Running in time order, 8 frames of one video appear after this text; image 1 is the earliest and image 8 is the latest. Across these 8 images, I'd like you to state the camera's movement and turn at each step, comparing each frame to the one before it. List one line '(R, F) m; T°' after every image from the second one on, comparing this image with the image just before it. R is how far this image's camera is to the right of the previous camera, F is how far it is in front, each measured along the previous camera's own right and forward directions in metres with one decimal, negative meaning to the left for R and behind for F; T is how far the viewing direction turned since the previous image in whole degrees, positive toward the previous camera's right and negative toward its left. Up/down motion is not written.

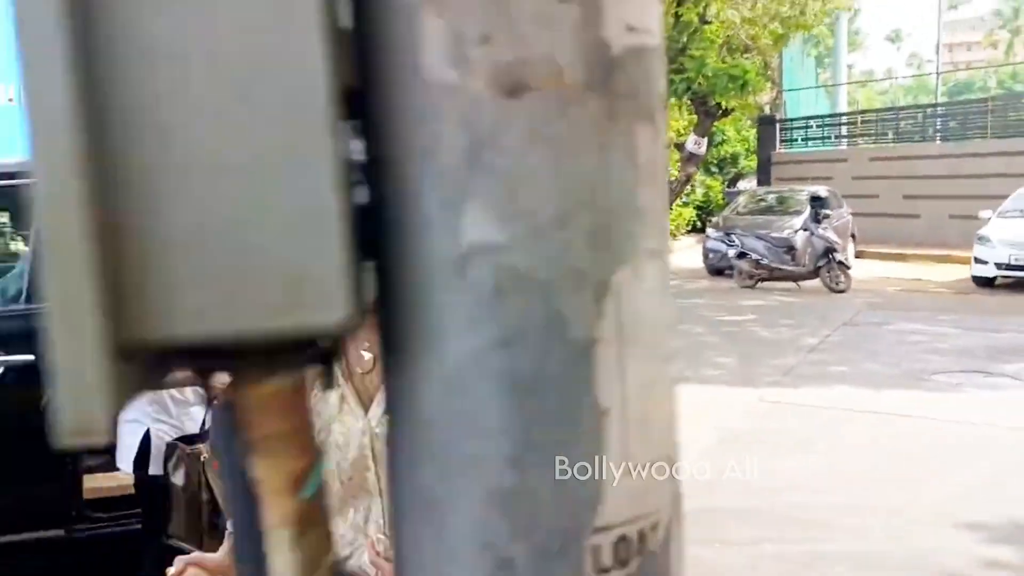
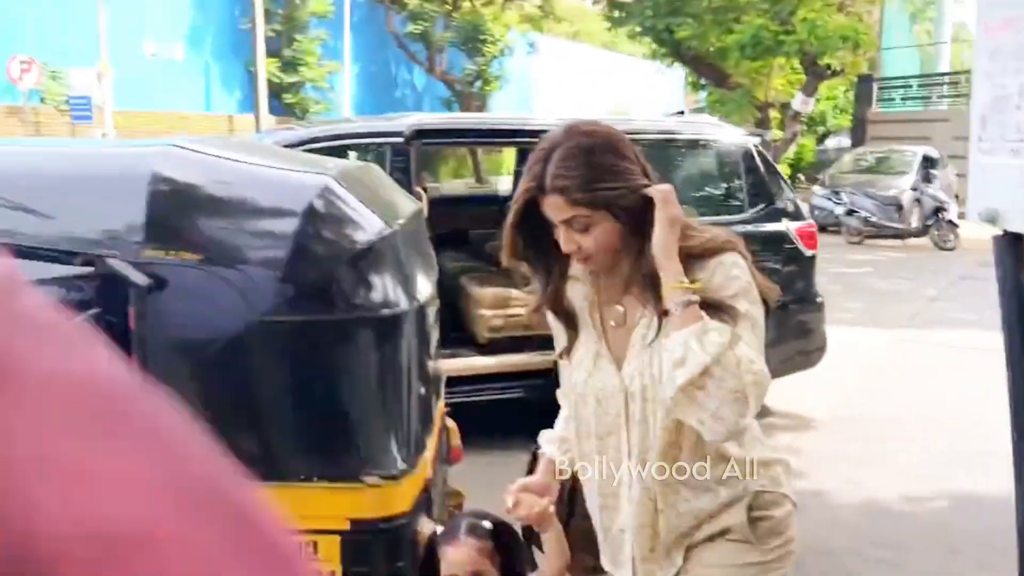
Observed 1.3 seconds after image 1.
(-1.0, -1.2) m; -4°
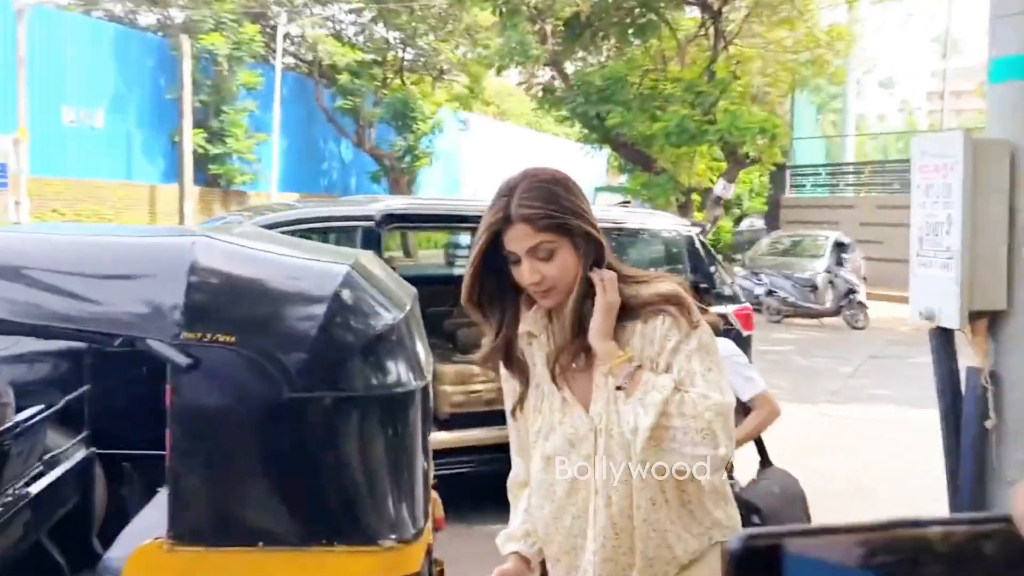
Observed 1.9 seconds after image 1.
(-0.3, -0.3) m; +5°
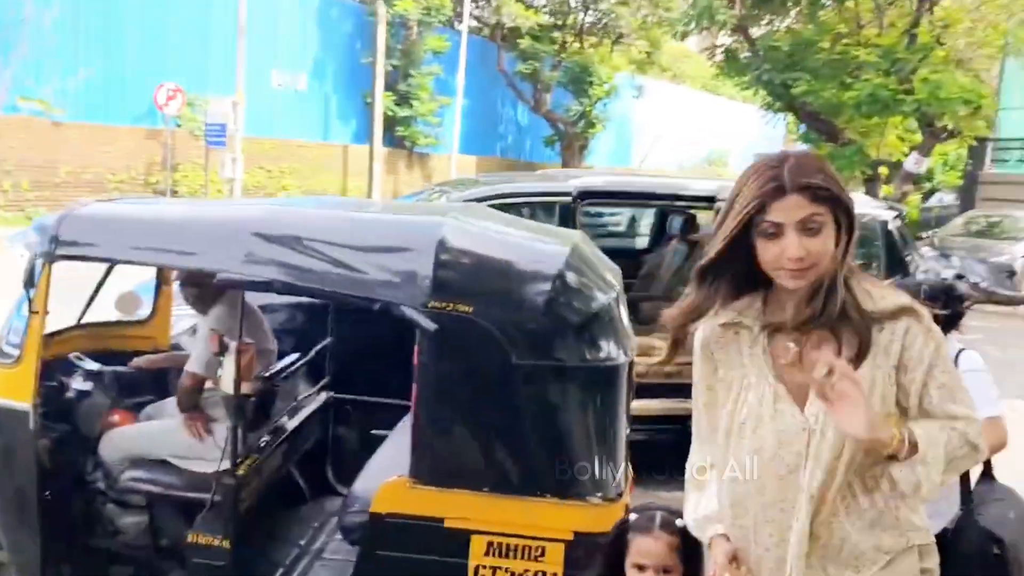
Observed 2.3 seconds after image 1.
(-0.1, -0.3) m; -10°
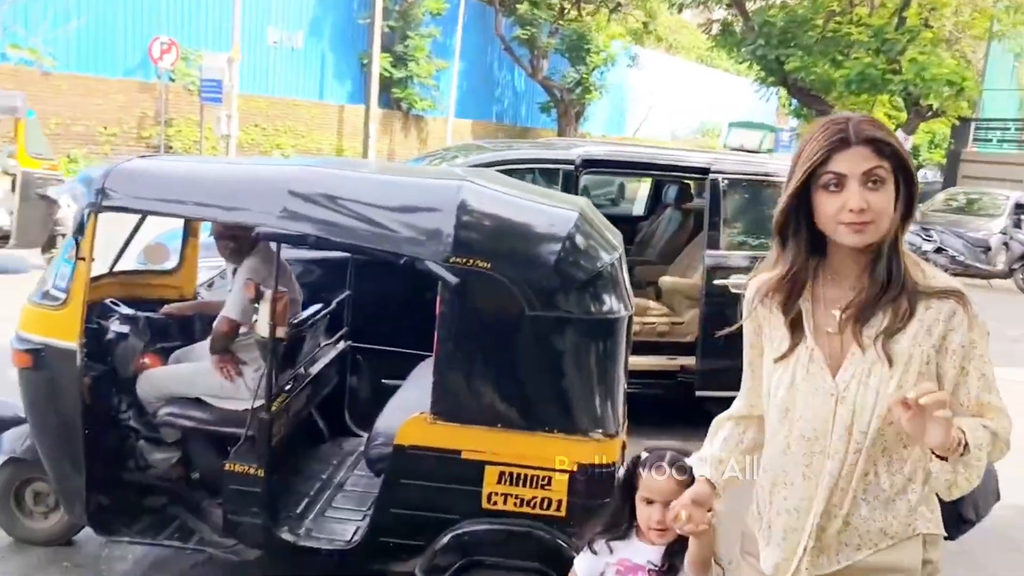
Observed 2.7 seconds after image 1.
(-0.1, -0.3) m; +1°
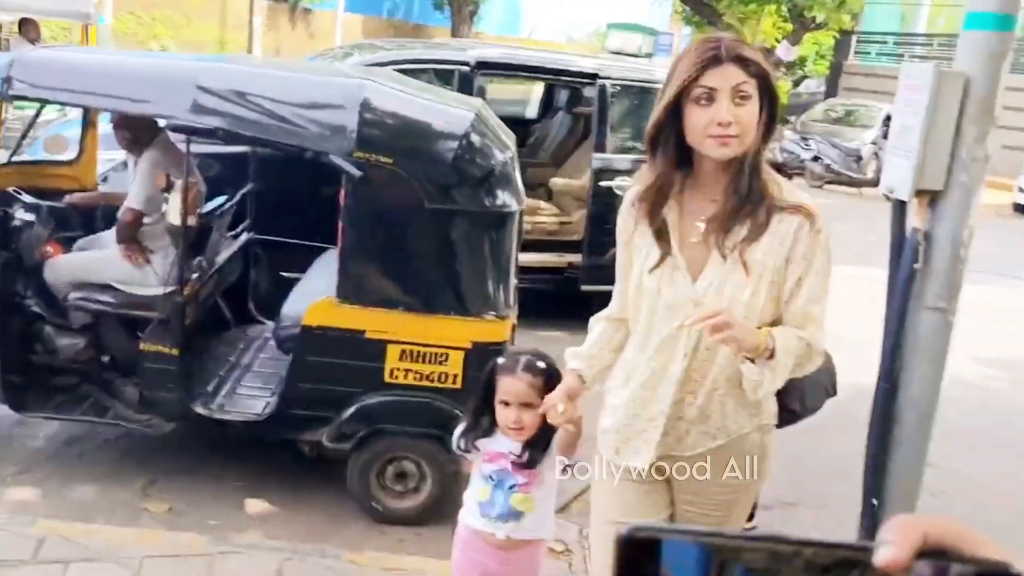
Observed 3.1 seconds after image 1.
(0.0, -0.3) m; +7°
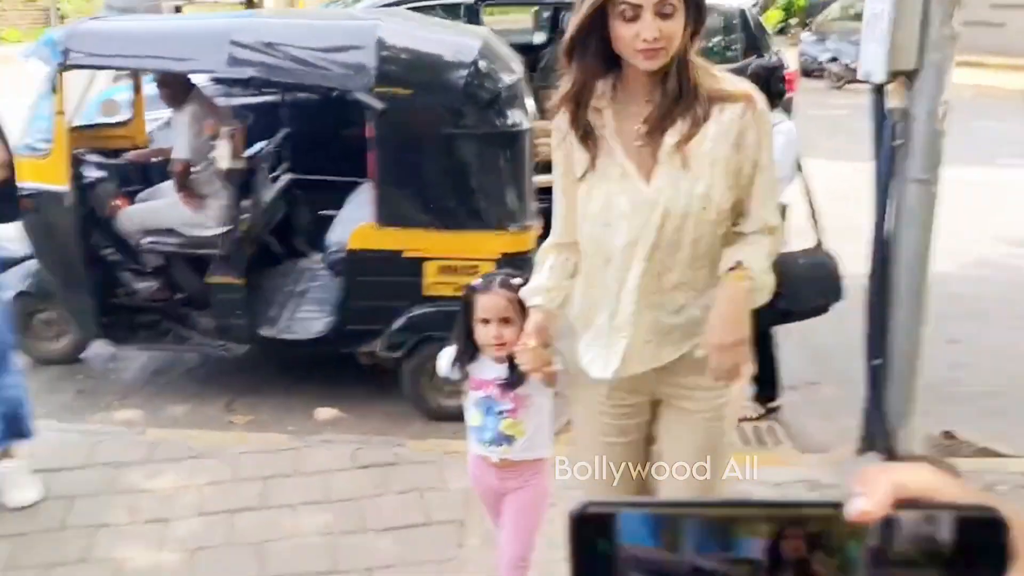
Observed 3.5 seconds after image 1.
(0.0, -0.4) m; -2°
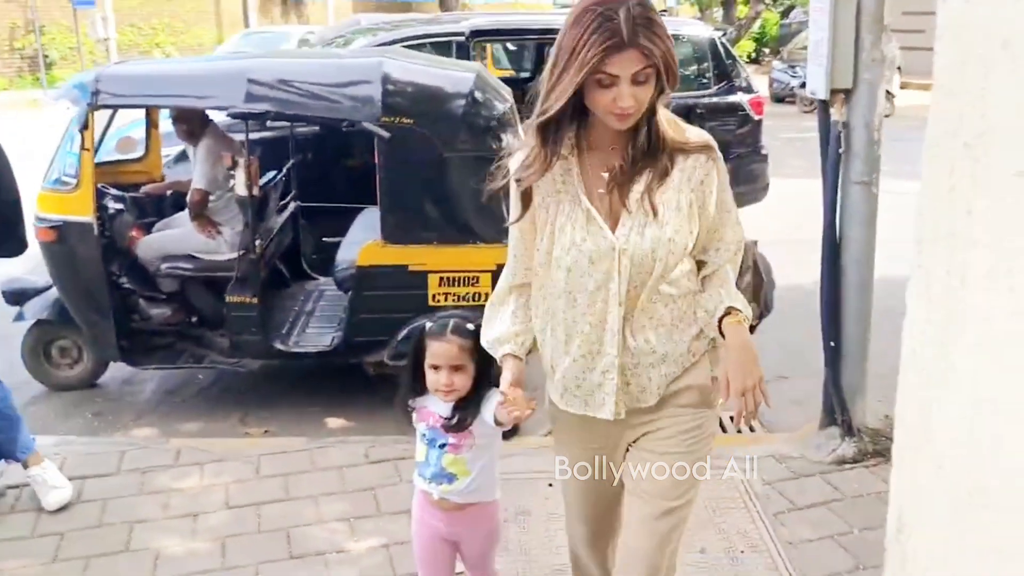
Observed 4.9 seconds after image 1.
(0.0, -0.4) m; +1°
